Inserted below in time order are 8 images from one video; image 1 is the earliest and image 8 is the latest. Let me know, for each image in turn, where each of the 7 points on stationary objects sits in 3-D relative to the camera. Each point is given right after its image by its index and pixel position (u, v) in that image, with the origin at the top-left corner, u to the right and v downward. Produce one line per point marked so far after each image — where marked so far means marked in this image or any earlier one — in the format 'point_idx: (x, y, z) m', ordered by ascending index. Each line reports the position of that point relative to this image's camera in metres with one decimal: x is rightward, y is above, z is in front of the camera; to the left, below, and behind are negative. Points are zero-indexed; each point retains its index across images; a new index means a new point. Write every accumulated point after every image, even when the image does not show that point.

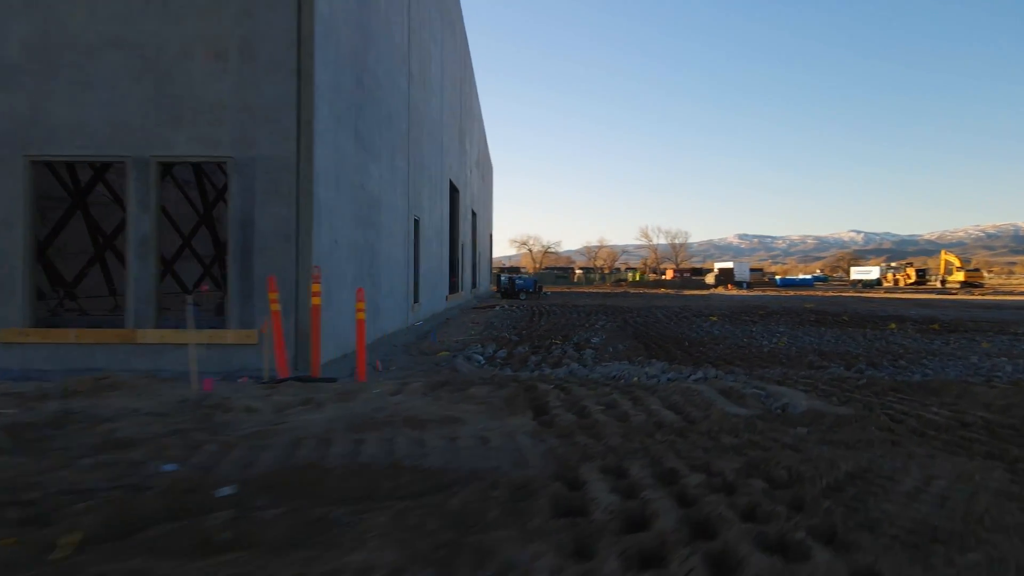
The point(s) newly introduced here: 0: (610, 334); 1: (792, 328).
0: (+1.5, -0.7, +11.6) m
1: (+4.4, -0.7, +12.1) m
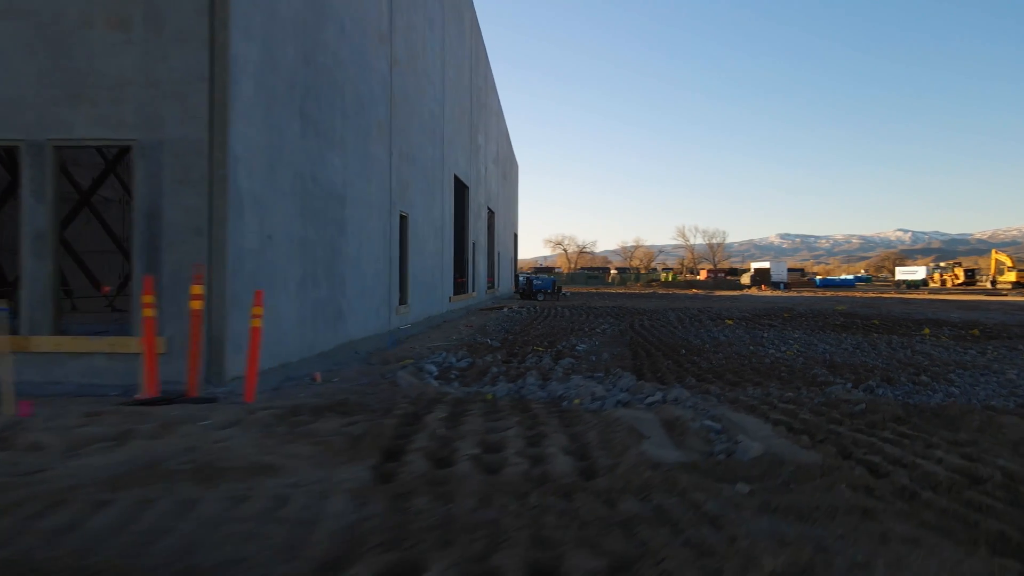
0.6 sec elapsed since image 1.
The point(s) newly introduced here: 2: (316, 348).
0: (+1.3, -0.8, +10.5) m
1: (+4.2, -0.7, +11.0) m
2: (-2.1, -0.6, +8.2) m
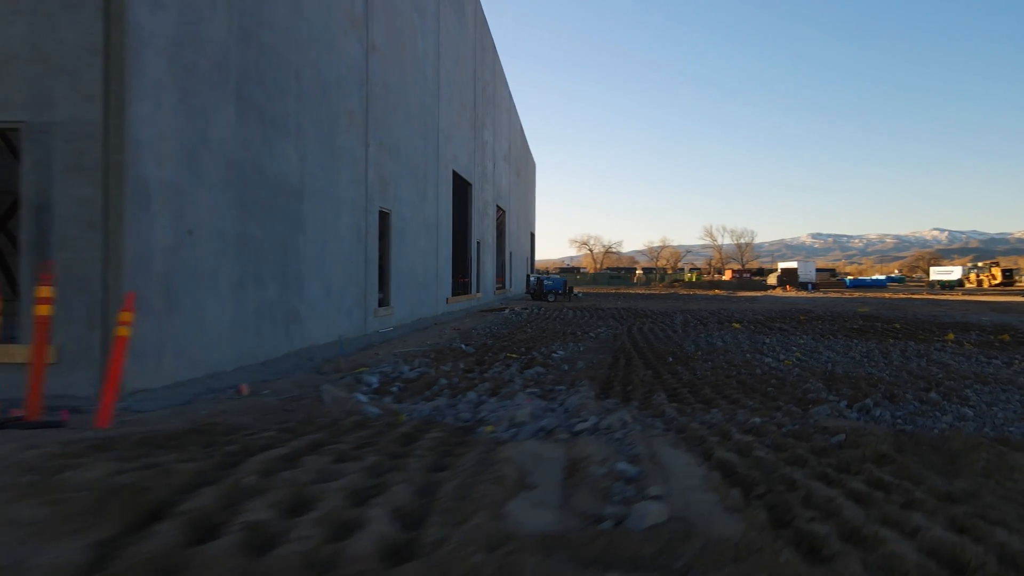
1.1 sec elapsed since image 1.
0: (+1.0, -0.8, +9.7) m
1: (+4.0, -0.7, +10.0) m
2: (-2.5, -0.7, +7.5) m
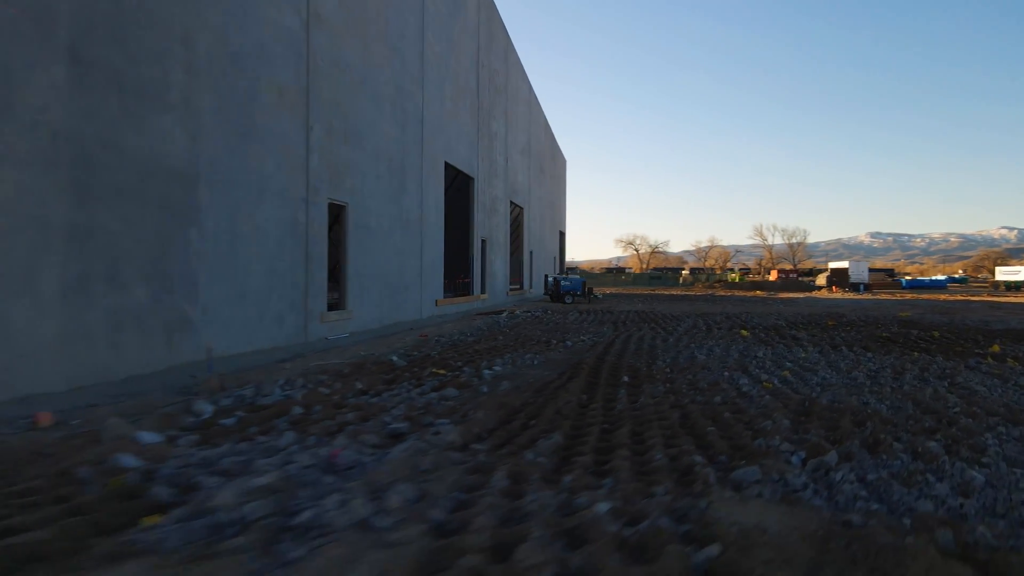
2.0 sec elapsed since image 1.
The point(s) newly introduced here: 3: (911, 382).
0: (+0.4, -0.8, +8.2) m
1: (+3.4, -0.7, +8.3) m
2: (-3.3, -0.7, +6.2) m
3: (+3.3, -0.8, +6.3) m
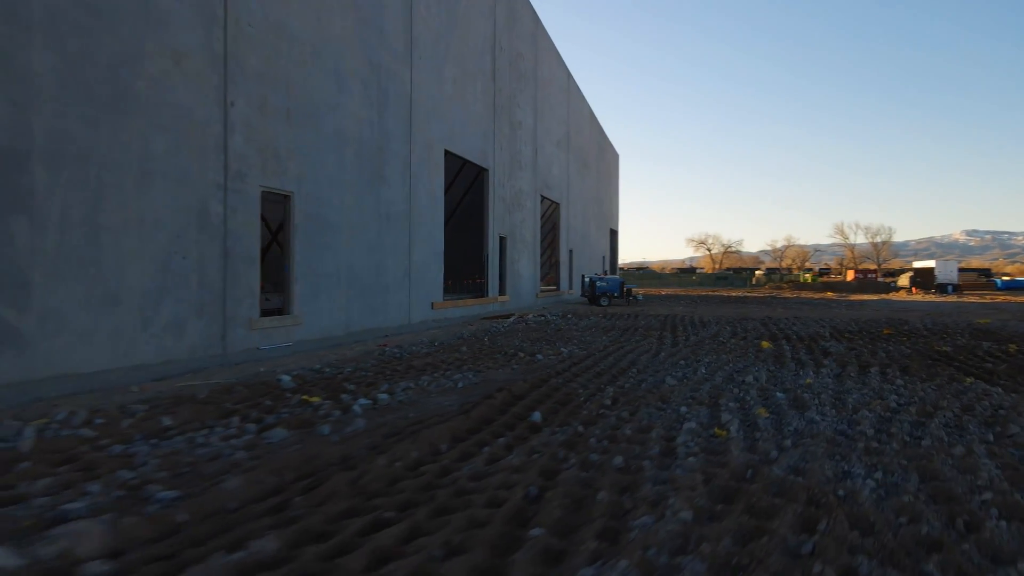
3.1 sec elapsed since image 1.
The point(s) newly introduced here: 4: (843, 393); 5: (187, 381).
0: (-0.3, -0.8, +6.4) m
1: (+2.6, -0.8, +6.3) m
2: (-4.1, -0.7, +4.8) m
3: (+2.4, -0.8, +4.3) m
4: (+2.5, -0.8, +5.7) m
5: (-2.8, -0.8, +6.6) m
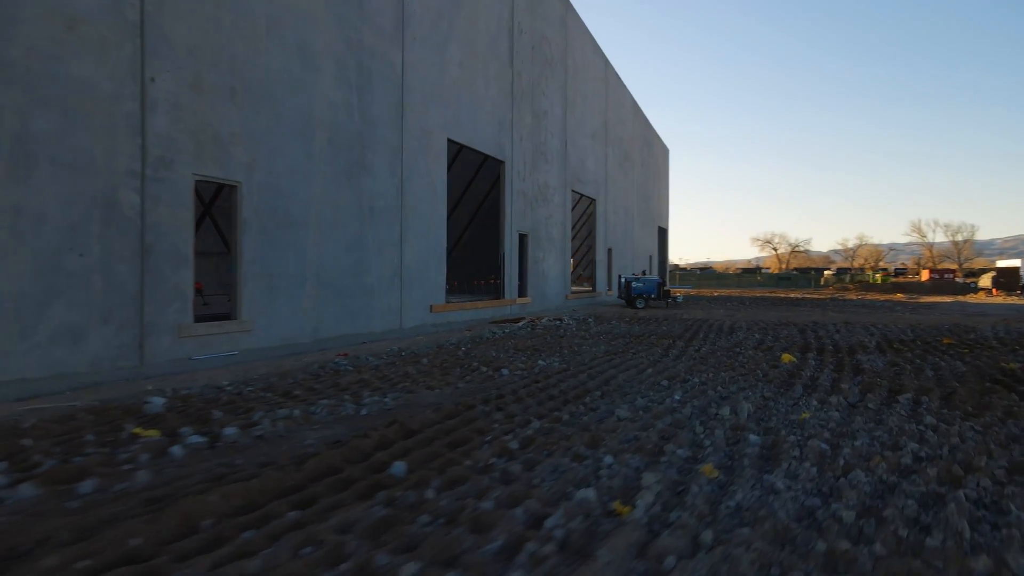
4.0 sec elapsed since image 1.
0: (-0.9, -0.8, +5.1) m
1: (+2.0, -0.8, +4.7) m
2: (-4.8, -0.7, +3.8) m
3: (+1.6, -0.8, +2.8) m
4: (+1.8, -0.8, +4.1) m
5: (-3.4, -0.8, +5.5) m
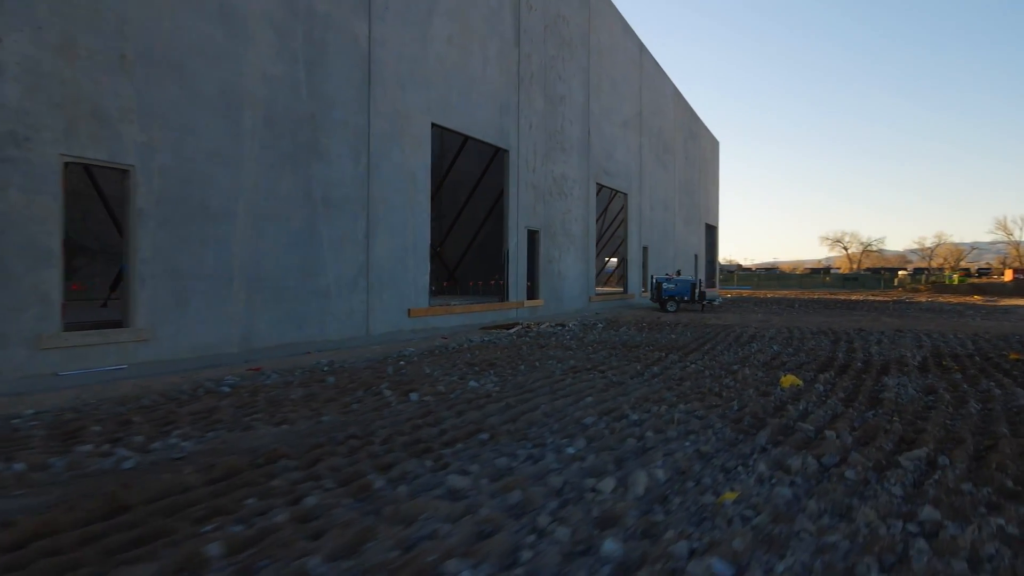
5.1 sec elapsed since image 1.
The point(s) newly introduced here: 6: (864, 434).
0: (-1.8, -0.9, +3.7) m
1: (+1.1, -0.8, +3.0) m
2: (-5.8, -0.7, +2.7) m
3: (+0.5, -0.9, +1.1) m
4: (+0.8, -0.8, +2.4) m
5: (-4.2, -0.8, +4.2) m
6: (+2.0, -0.8, +4.3) m
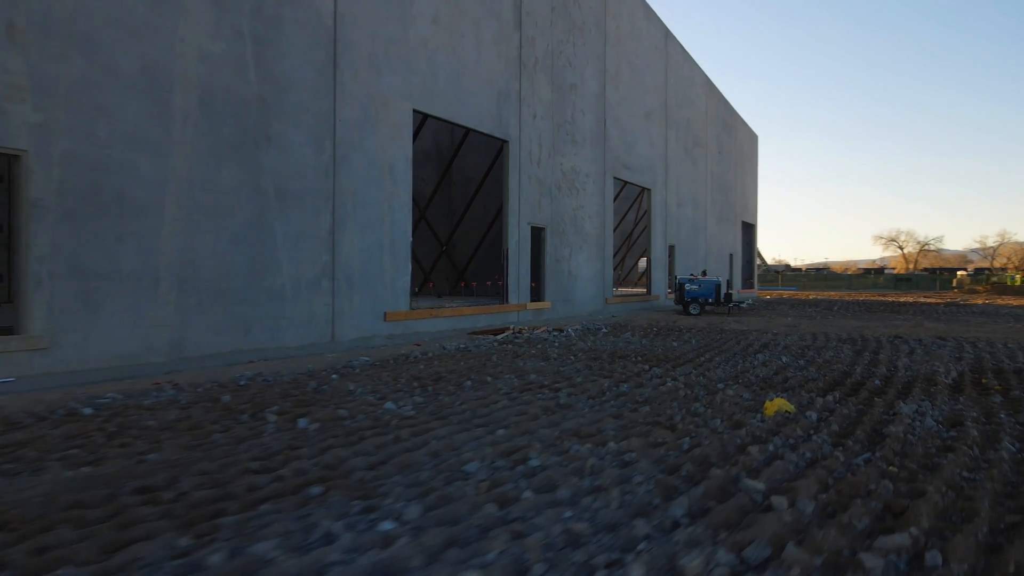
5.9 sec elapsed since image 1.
0: (-2.5, -0.9, +2.7) m
1: (+0.3, -0.8, +1.8) m
2: (-6.6, -0.7, +1.9) m
3: (-0.4, -0.9, -0.1) m
4: (0.0, -0.8, +1.3) m
5: (-4.9, -0.9, +3.4) m
6: (+1.3, -0.8, +3.0) m
